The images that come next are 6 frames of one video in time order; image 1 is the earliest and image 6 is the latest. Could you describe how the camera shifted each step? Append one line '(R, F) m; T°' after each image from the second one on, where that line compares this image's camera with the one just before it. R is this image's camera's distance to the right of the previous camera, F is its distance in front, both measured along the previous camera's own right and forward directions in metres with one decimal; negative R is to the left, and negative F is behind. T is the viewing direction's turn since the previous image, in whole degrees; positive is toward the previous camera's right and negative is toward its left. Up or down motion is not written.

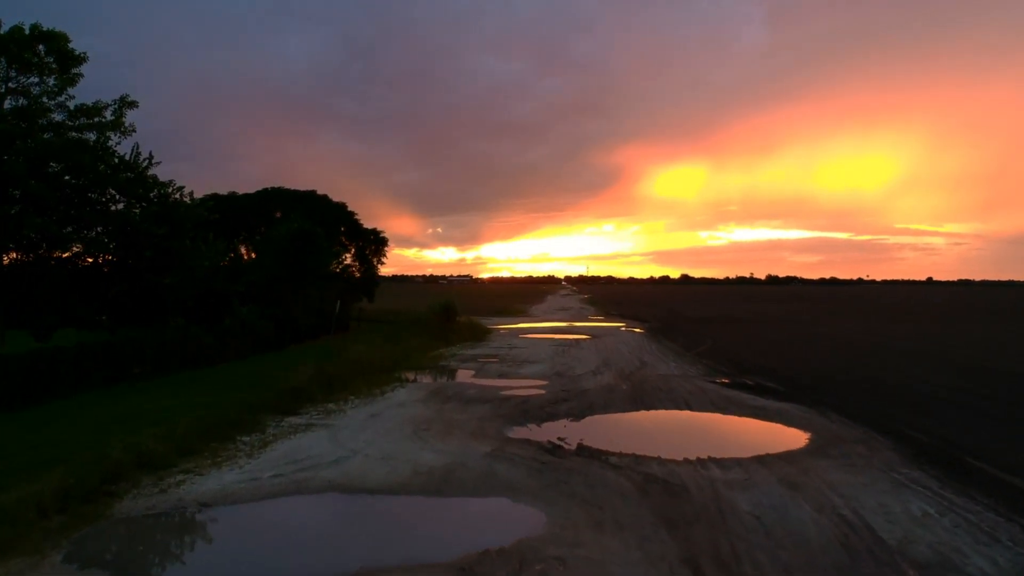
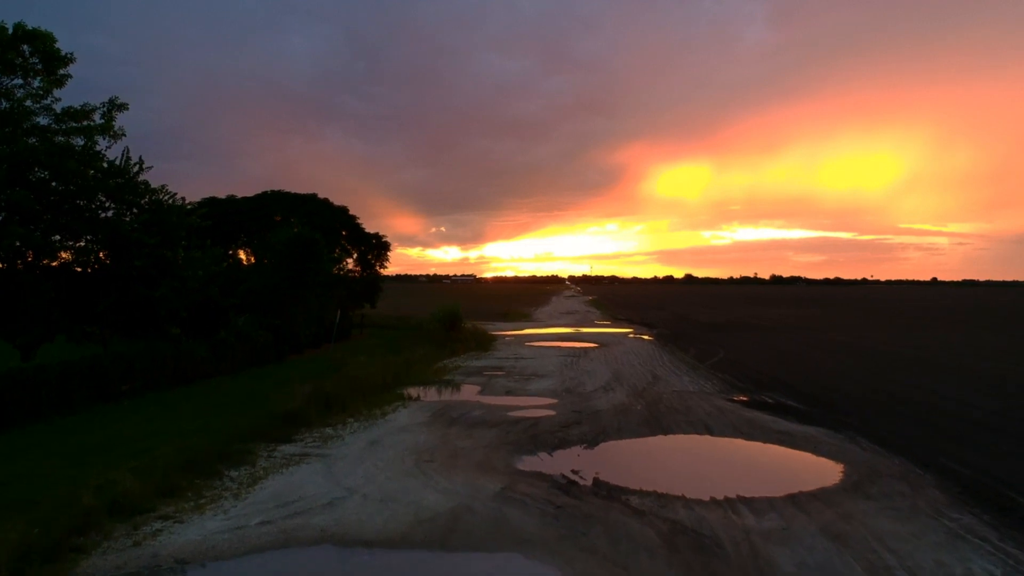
(-0.1, +0.9) m; 0°
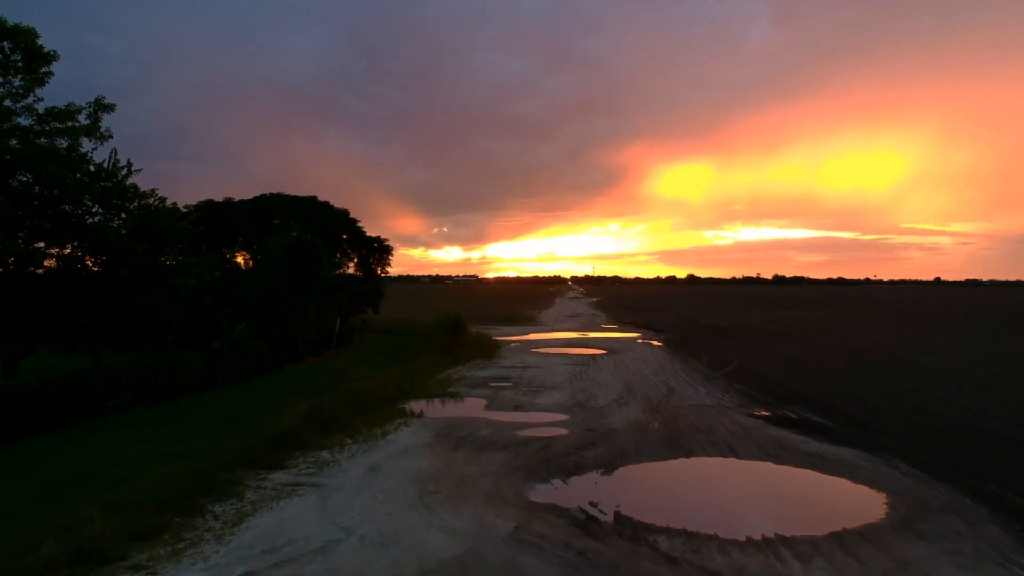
(-0.1, +1.0) m; 0°
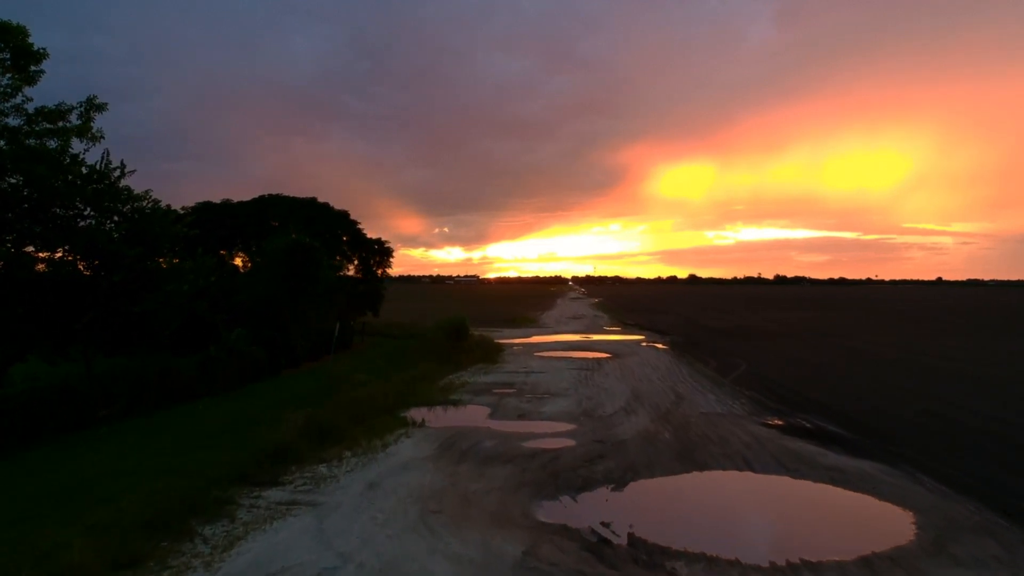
(-0.1, +0.5) m; 0°
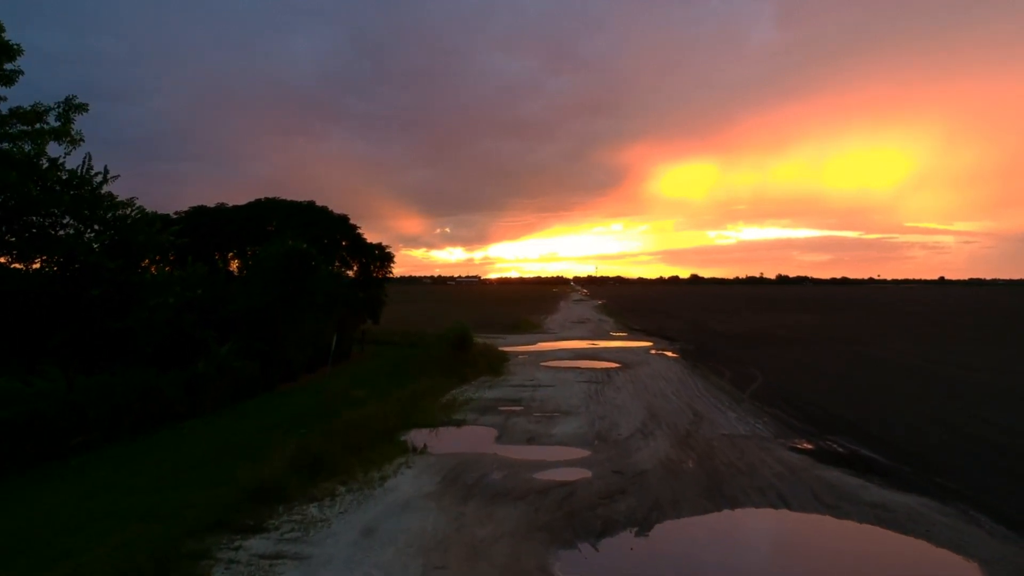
(-0.1, +1.2) m; 0°
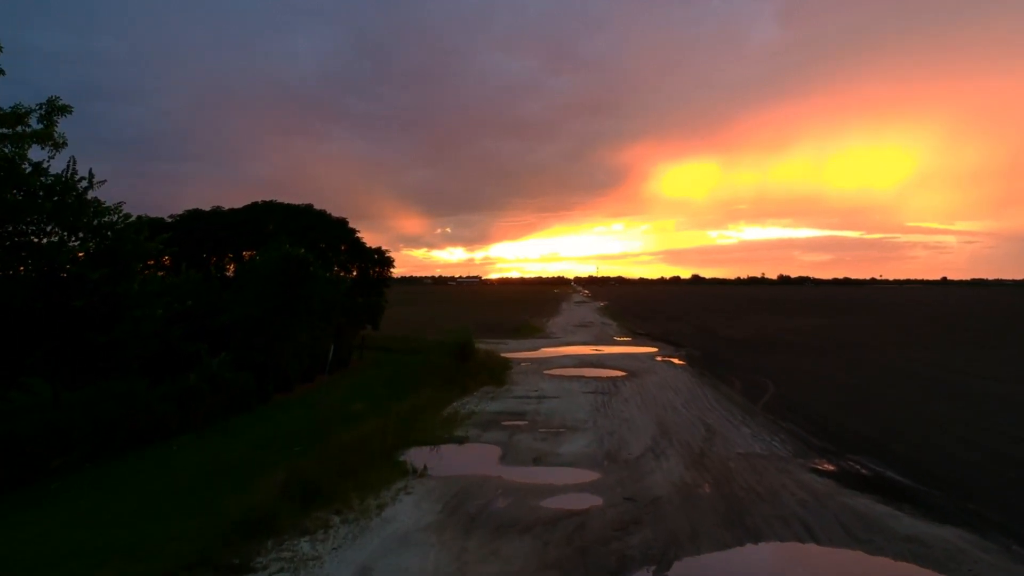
(-0.1, +0.8) m; 0°
